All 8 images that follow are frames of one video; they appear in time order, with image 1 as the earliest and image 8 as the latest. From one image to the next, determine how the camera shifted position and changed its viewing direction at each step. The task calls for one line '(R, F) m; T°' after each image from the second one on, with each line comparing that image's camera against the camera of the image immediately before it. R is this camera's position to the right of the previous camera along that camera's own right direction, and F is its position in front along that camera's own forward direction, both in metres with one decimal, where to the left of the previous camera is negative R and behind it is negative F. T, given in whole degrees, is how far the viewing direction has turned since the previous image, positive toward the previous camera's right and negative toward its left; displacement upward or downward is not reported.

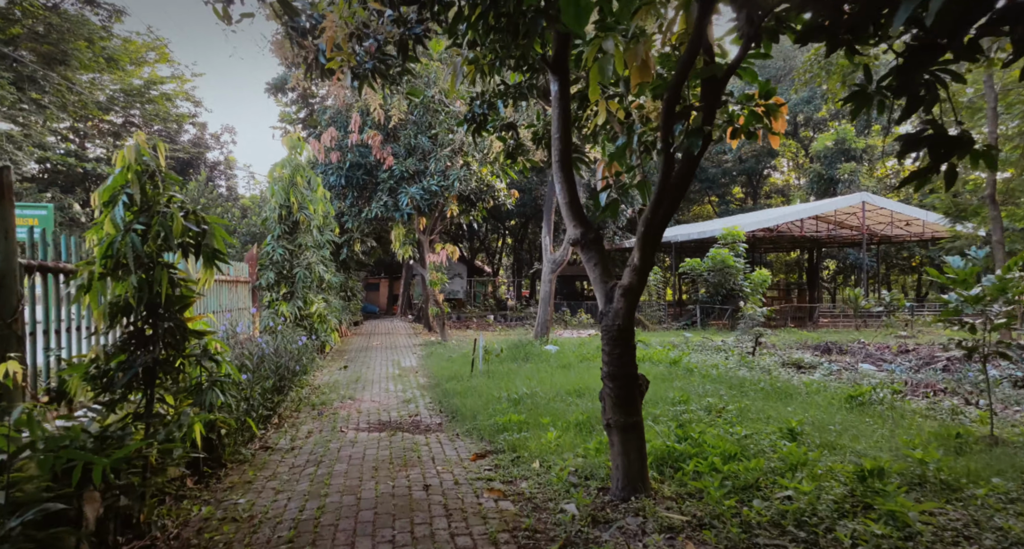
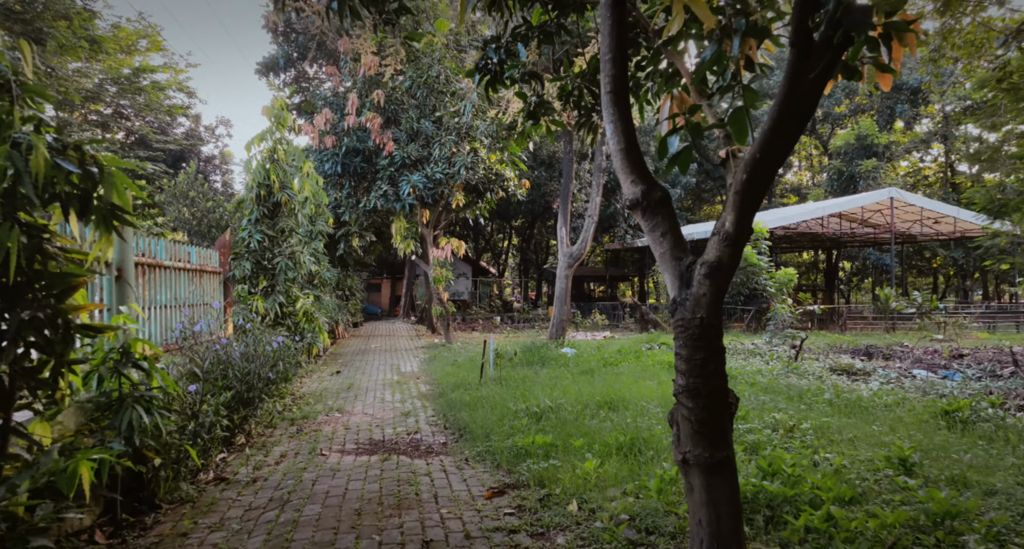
(-0.1, +1.0) m; 0°
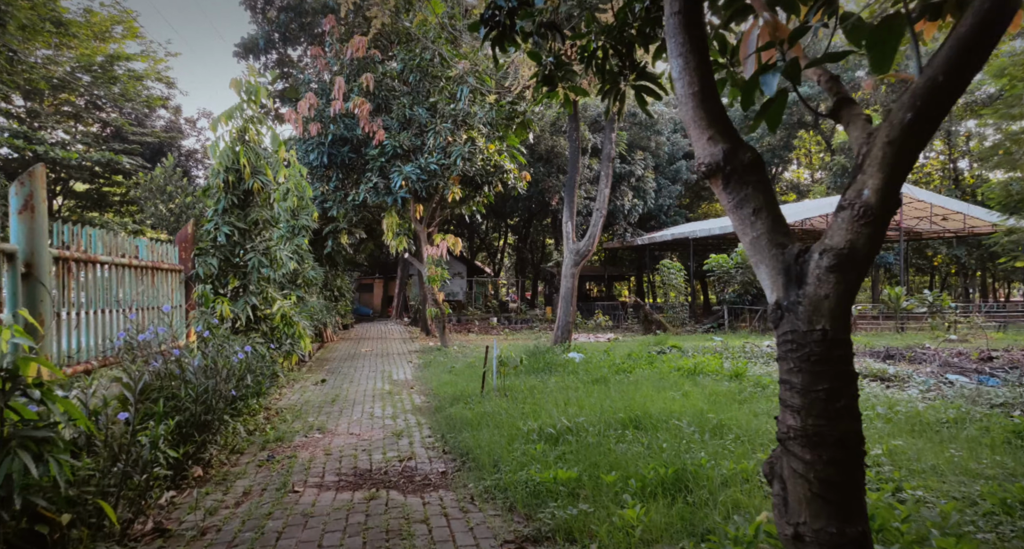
(-0.1, +0.7) m; +1°
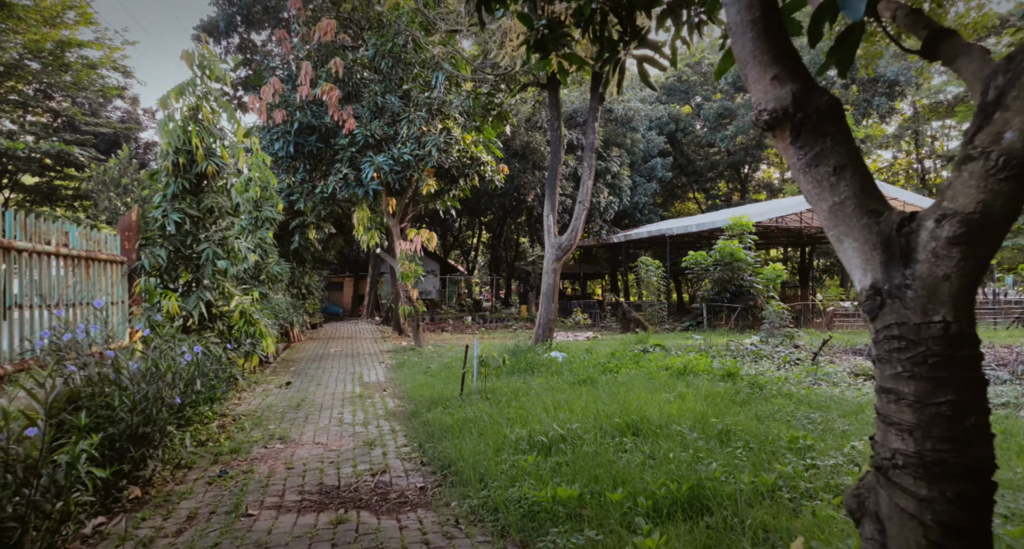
(-0.1, +0.4) m; +3°
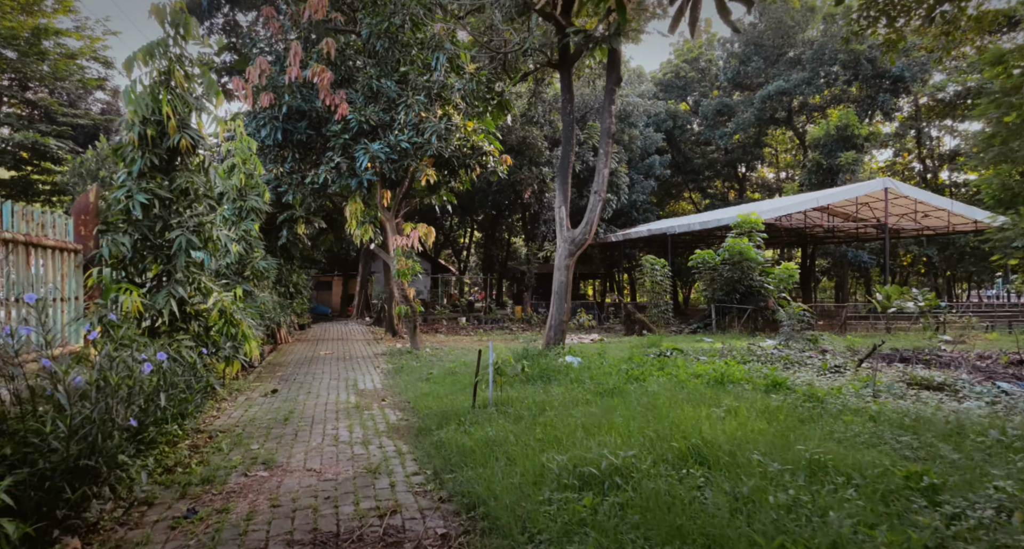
(-0.3, +0.7) m; +1°
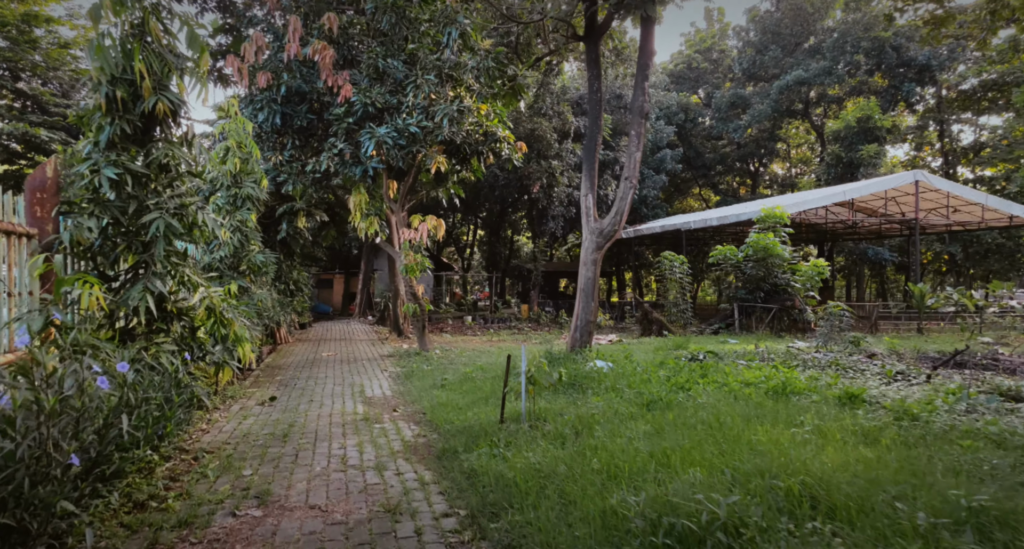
(-0.3, +0.7) m; 0°
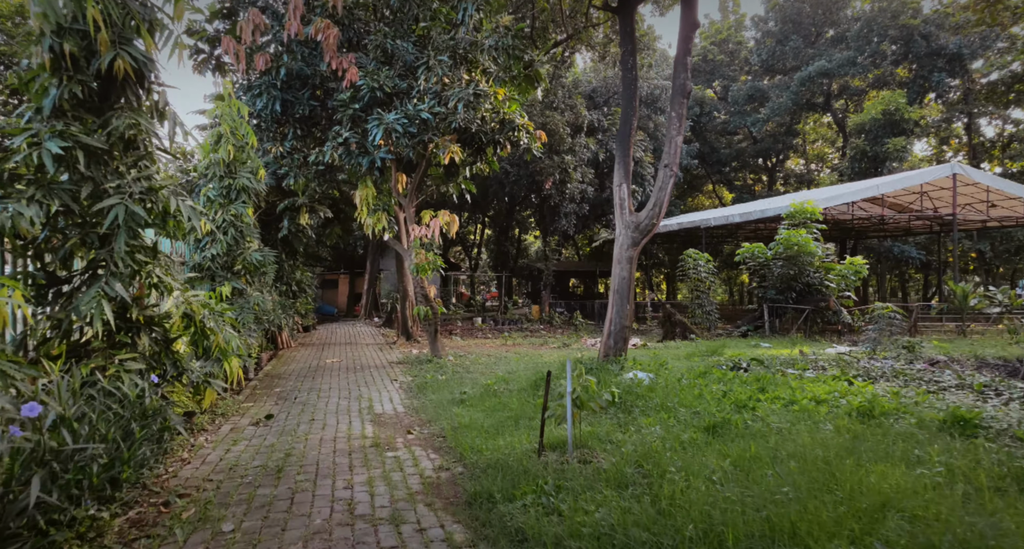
(-0.2, +0.8) m; 0°
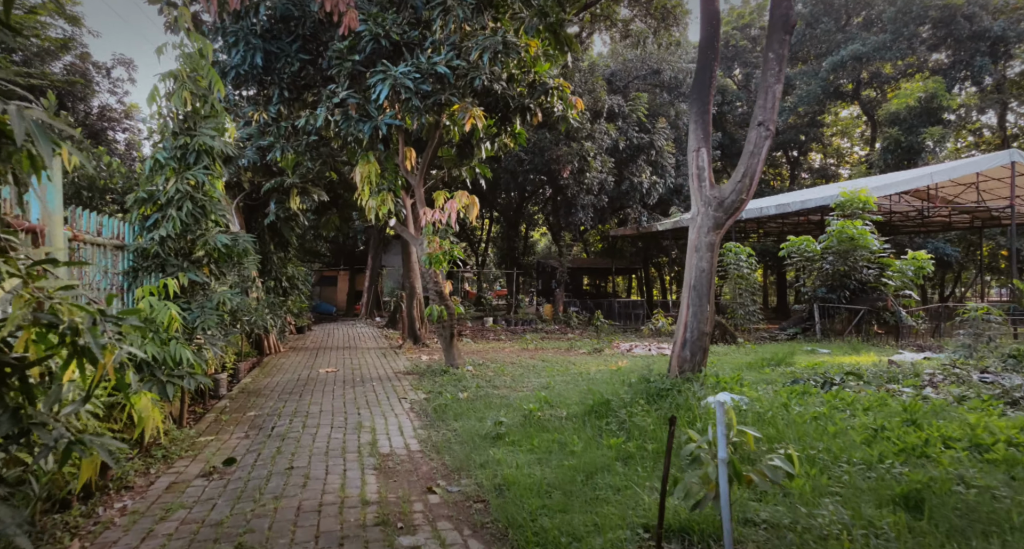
(-0.4, +1.5) m; 0°
